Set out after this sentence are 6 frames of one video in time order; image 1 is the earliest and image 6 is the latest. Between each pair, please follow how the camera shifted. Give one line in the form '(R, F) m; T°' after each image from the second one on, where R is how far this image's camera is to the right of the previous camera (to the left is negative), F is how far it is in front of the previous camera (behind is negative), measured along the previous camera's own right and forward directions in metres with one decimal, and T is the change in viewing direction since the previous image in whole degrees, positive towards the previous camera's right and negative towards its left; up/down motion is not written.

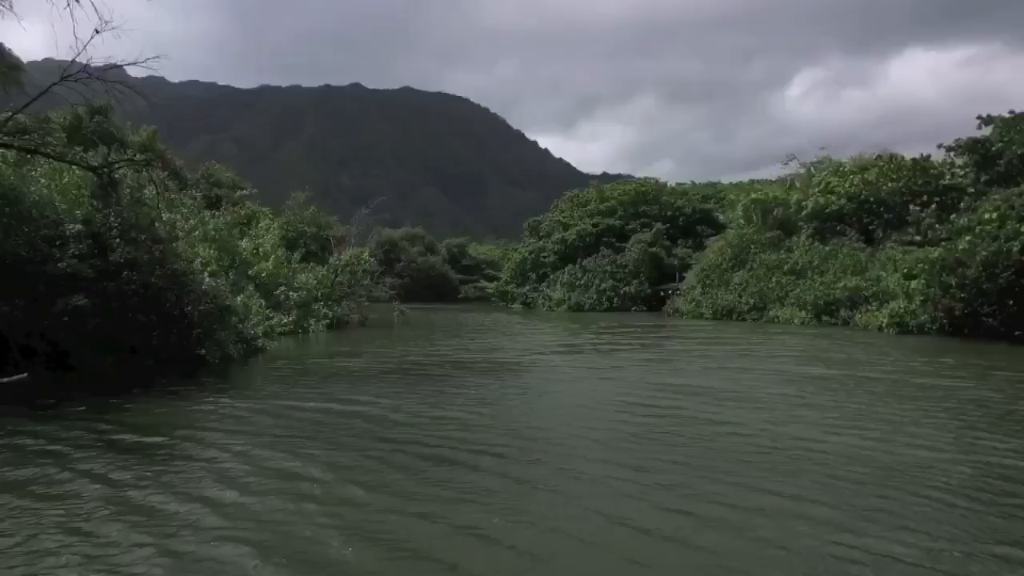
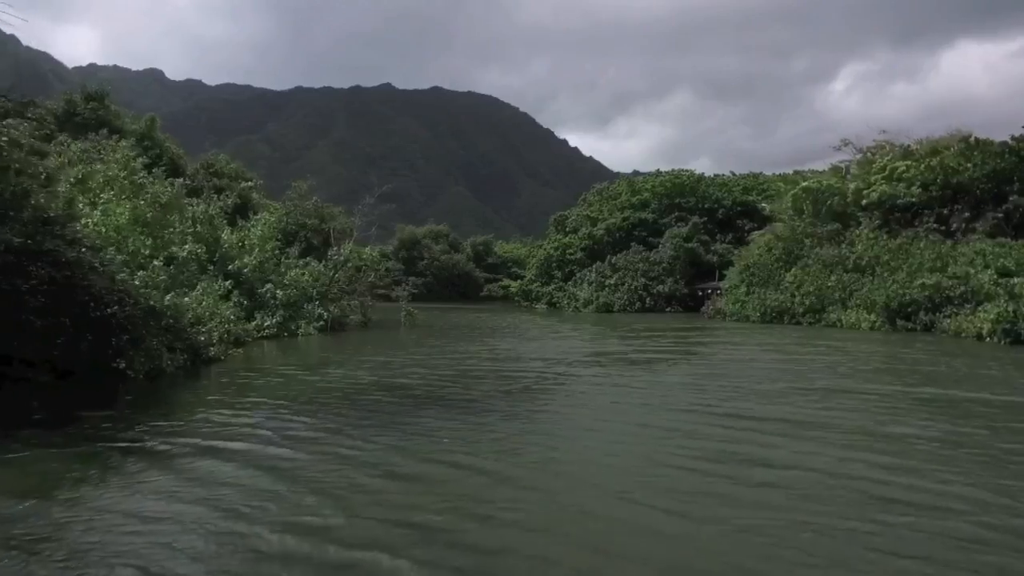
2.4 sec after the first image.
(+0.4, +3.5) m; -3°
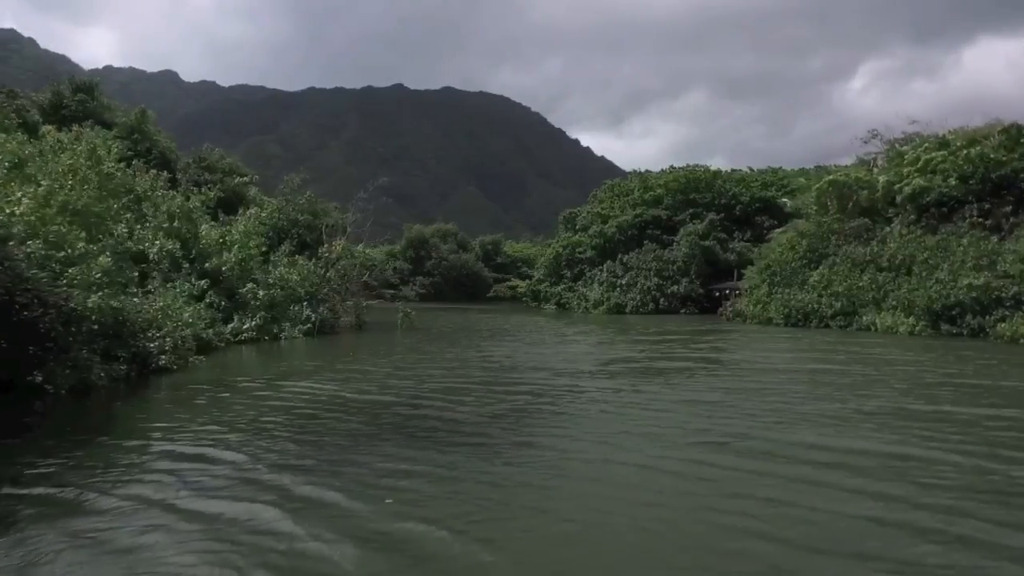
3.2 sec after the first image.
(+0.3, +1.9) m; -1°
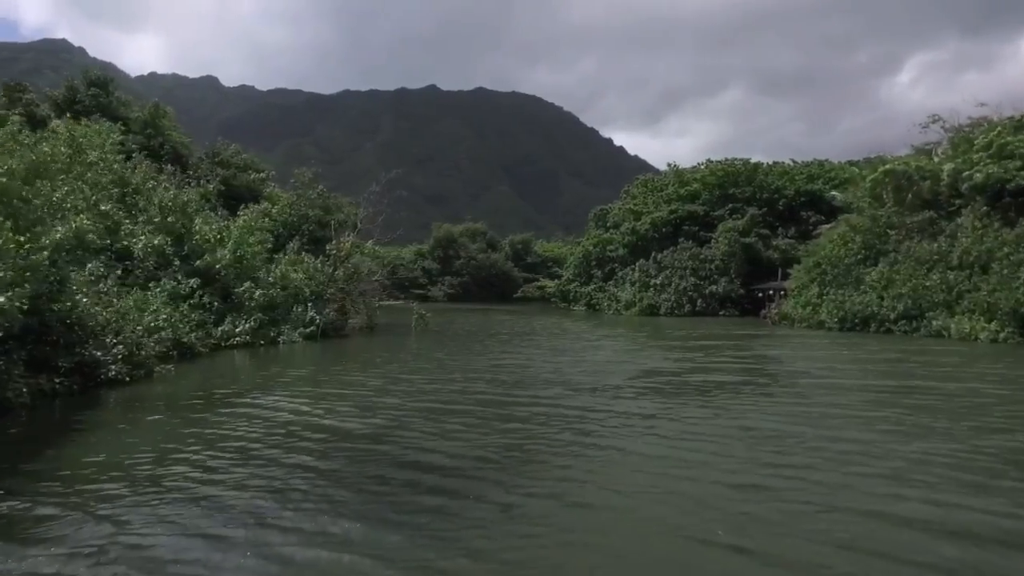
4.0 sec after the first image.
(+0.4, +2.1) m; -3°
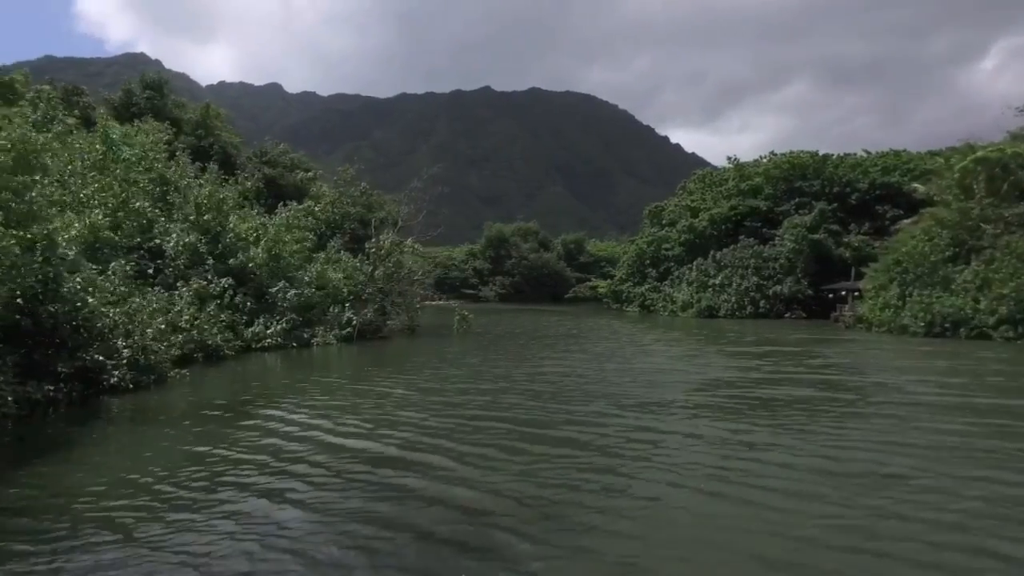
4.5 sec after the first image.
(+0.3, +1.3) m; -5°
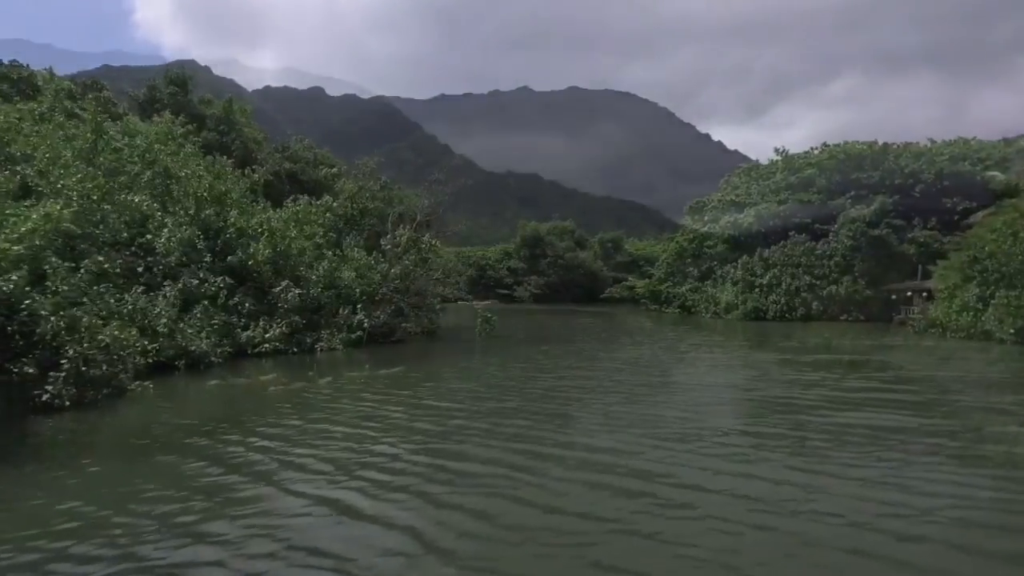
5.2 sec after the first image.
(+0.4, +1.9) m; -4°
